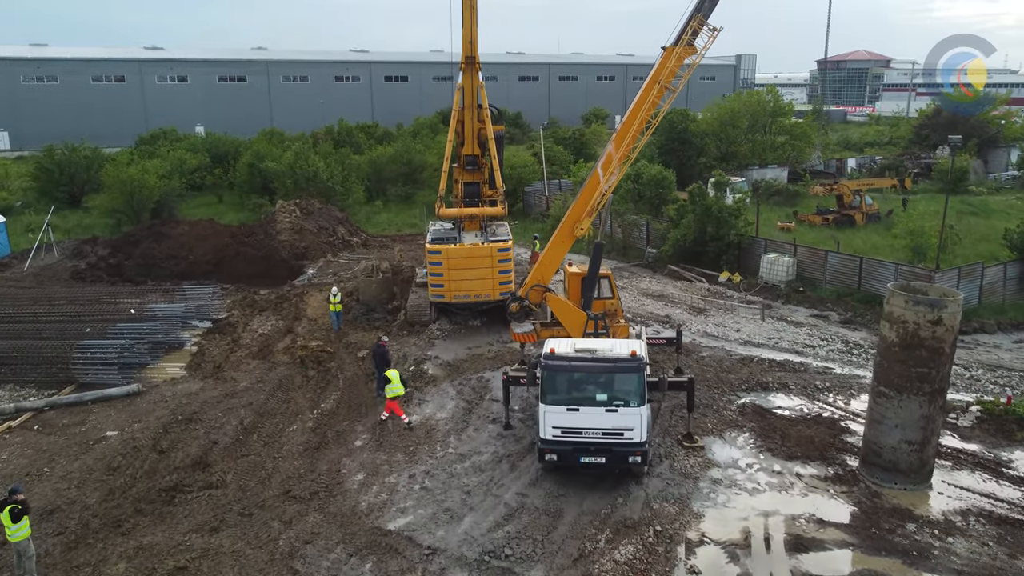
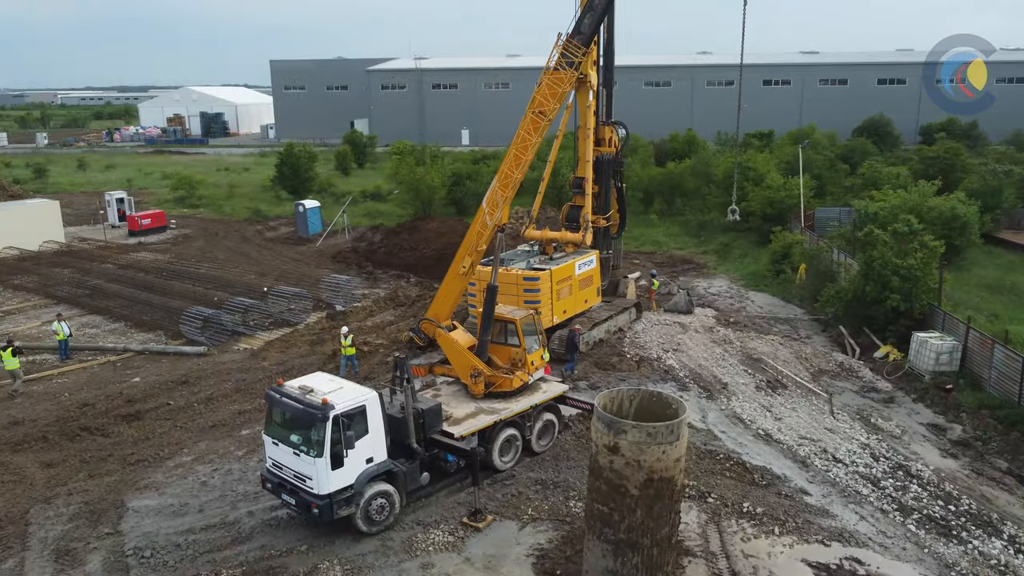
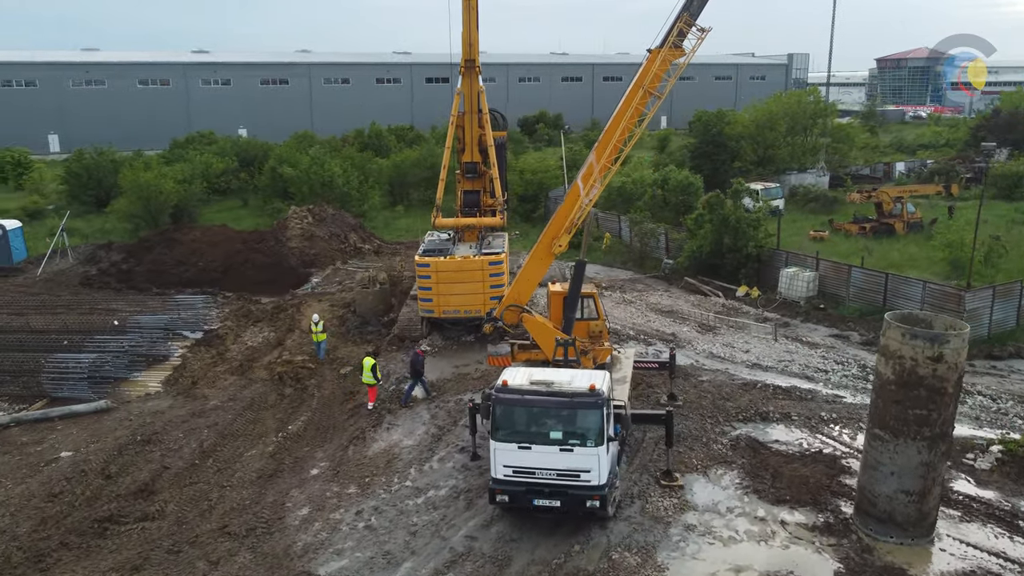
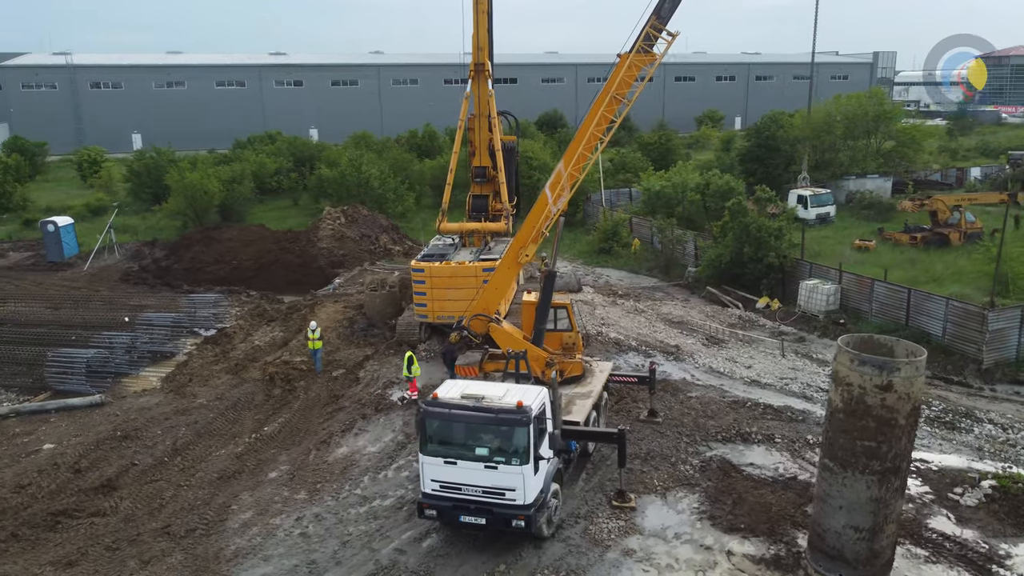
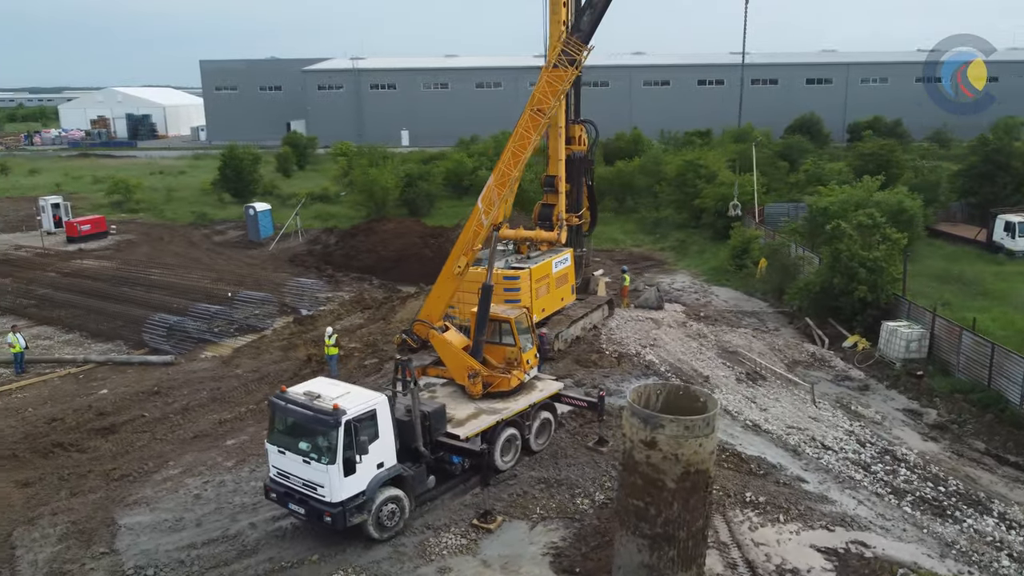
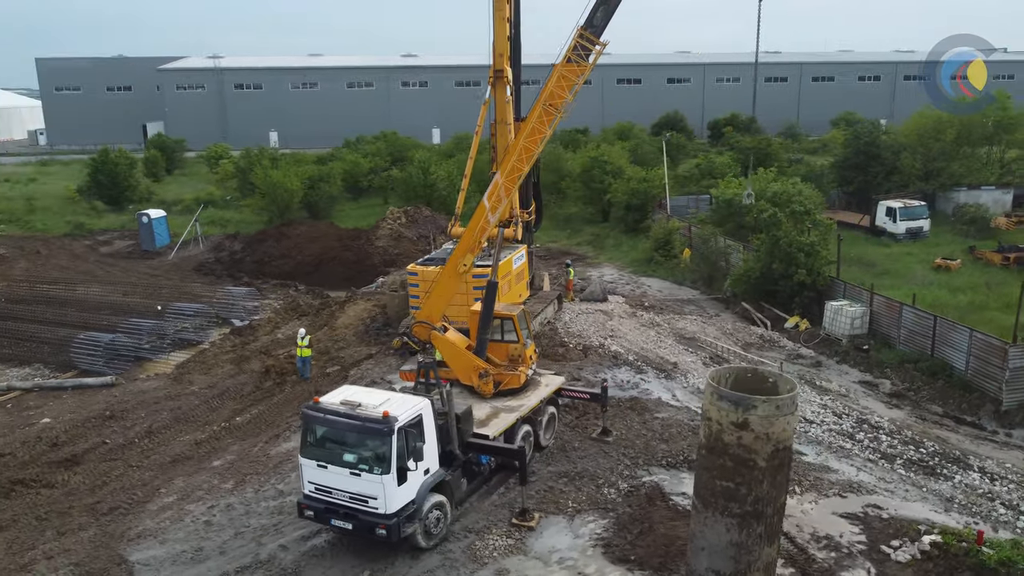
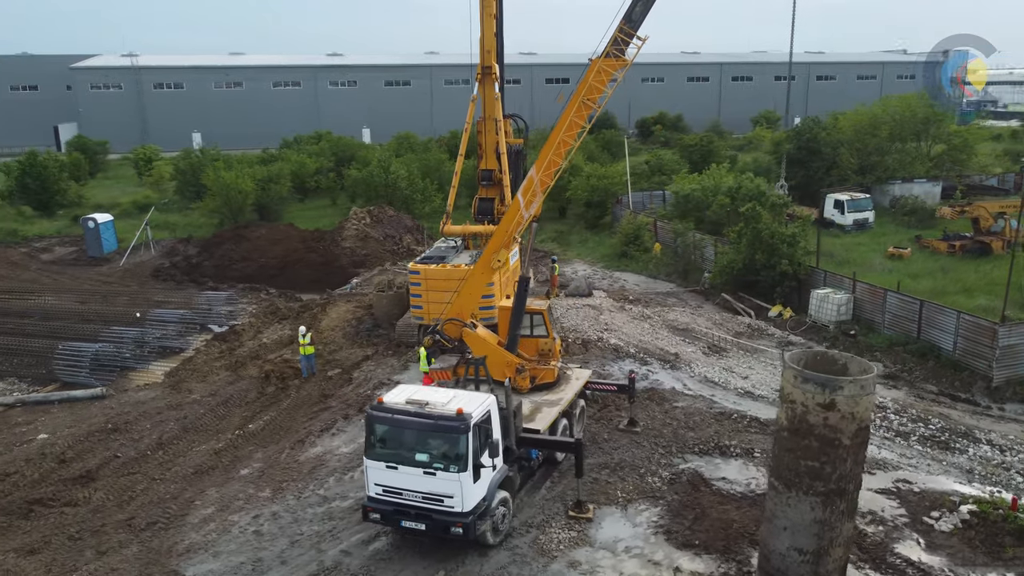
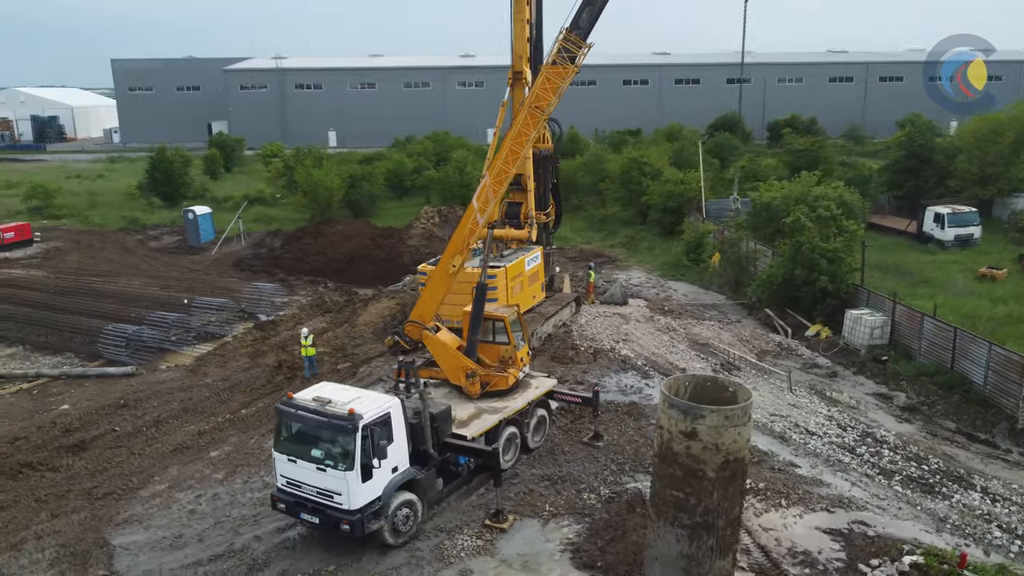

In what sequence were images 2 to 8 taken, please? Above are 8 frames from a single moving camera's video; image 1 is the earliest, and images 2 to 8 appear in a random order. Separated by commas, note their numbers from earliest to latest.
3, 4, 7, 6, 8, 5, 2
